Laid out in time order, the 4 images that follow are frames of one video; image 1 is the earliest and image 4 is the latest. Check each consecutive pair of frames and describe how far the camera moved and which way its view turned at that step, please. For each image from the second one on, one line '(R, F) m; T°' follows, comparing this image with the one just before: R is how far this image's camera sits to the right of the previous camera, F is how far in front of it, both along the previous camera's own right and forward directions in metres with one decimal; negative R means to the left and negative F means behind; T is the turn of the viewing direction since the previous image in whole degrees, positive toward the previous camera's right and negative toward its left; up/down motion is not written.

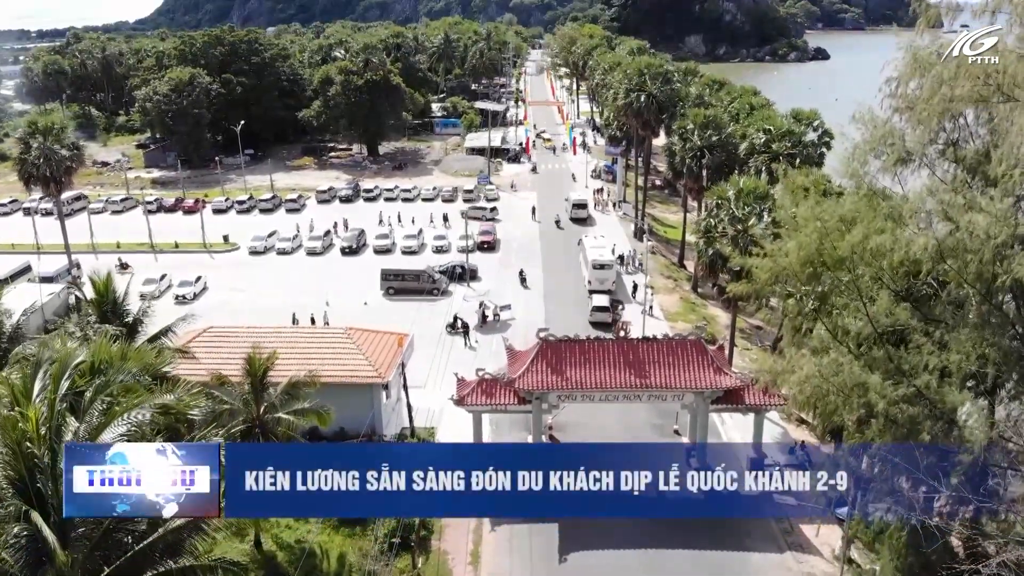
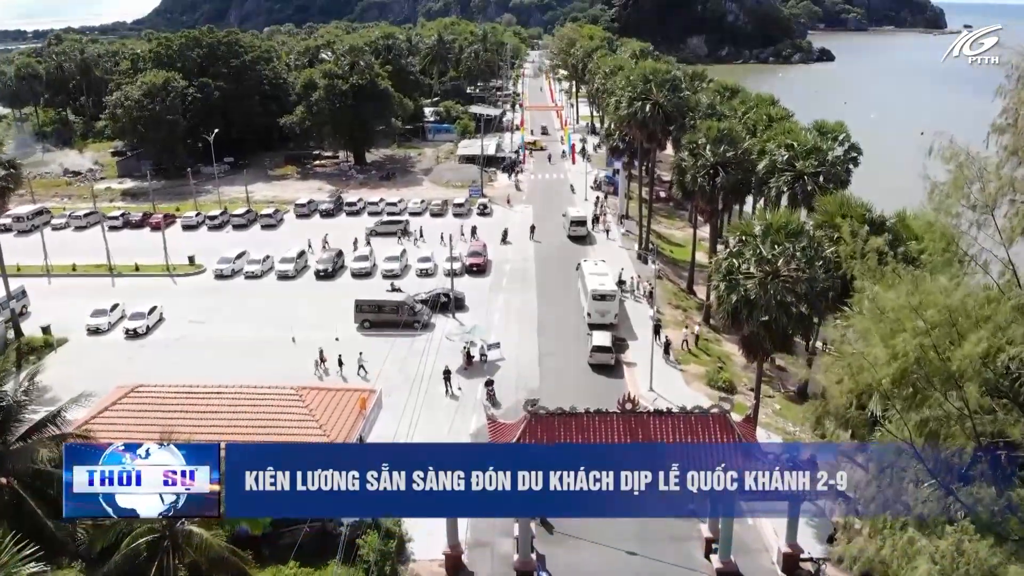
(+0.5, +4.7) m; 0°
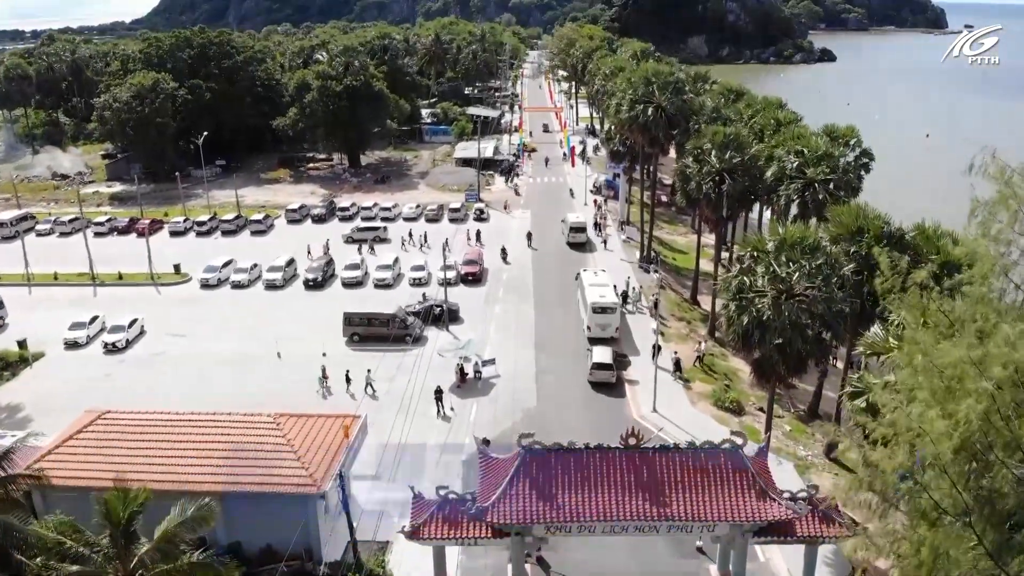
(+0.2, +1.8) m; 0°
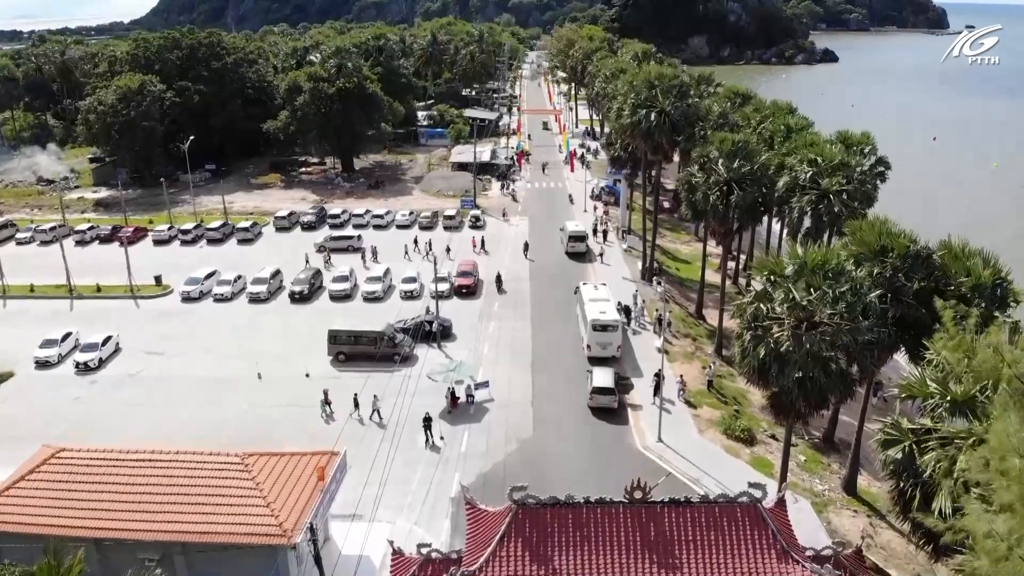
(+0.2, +2.1) m; 0°
